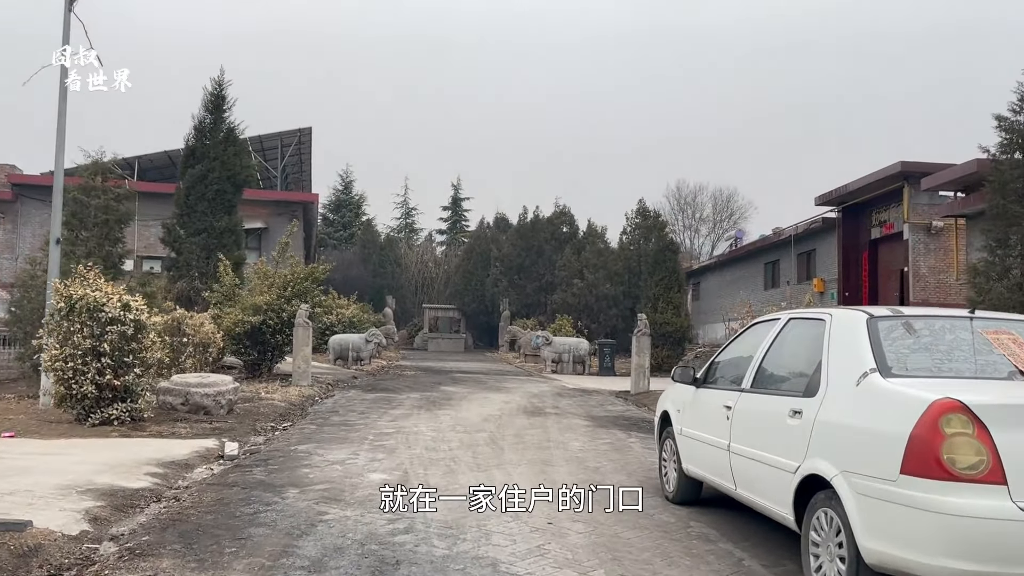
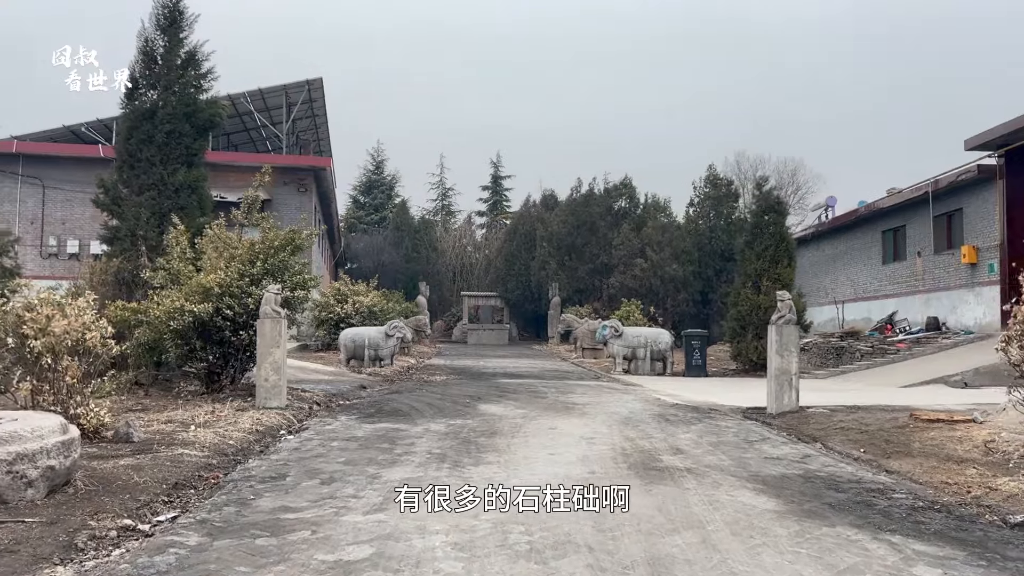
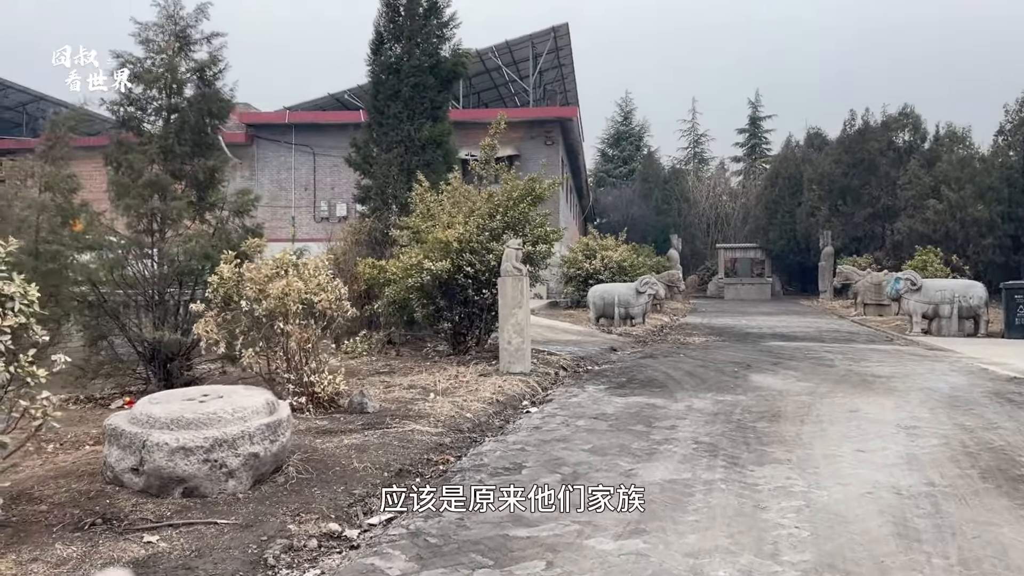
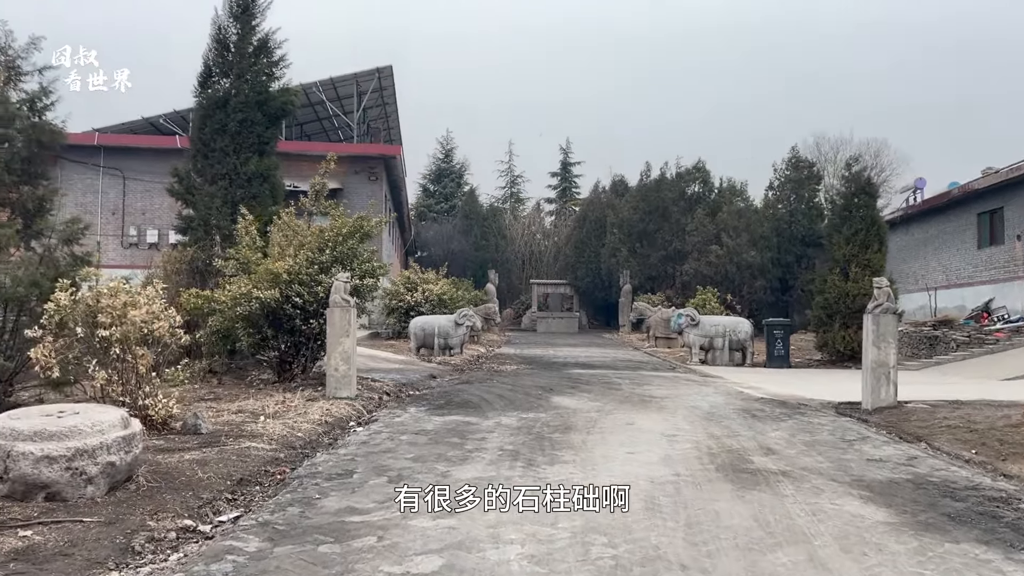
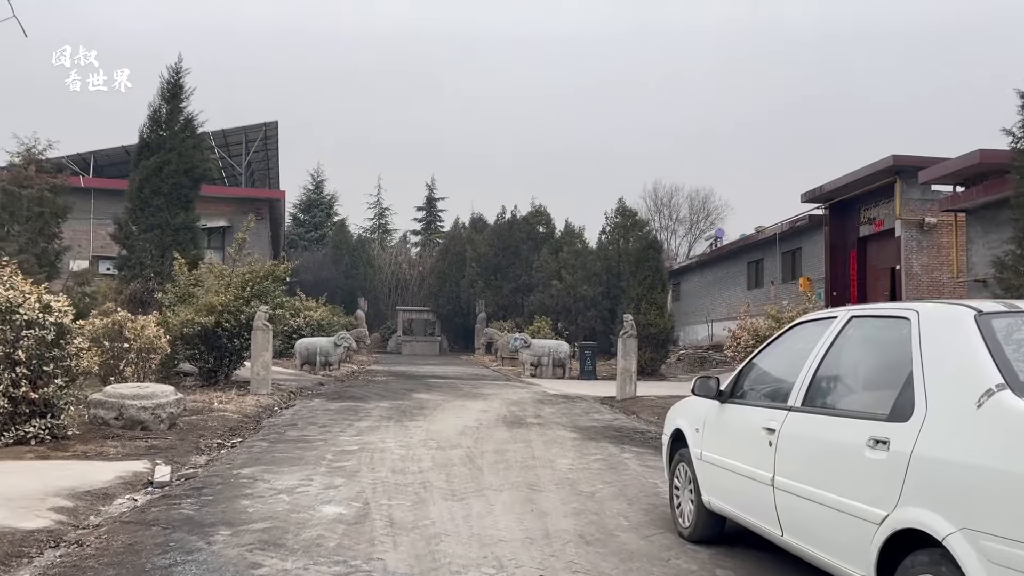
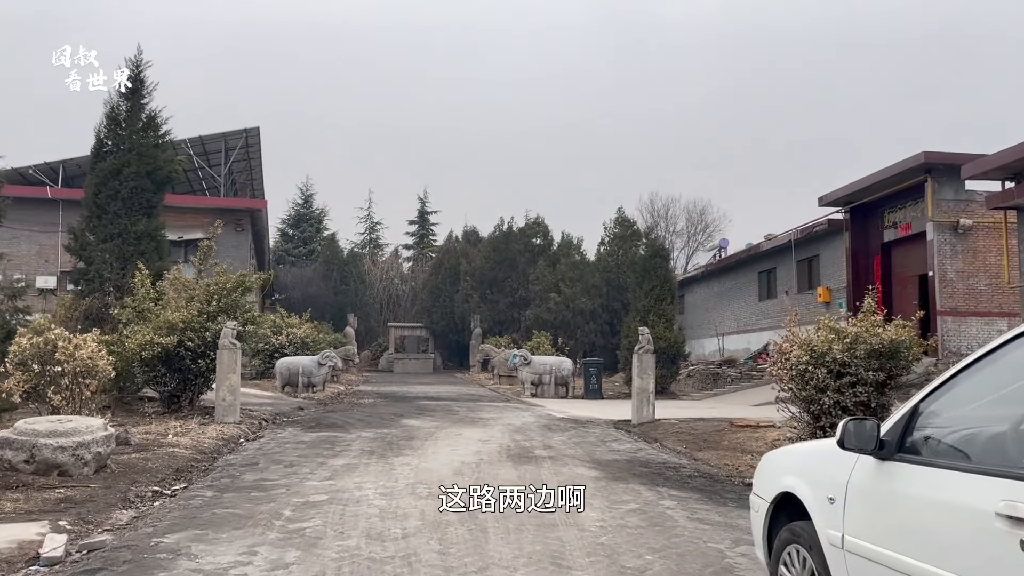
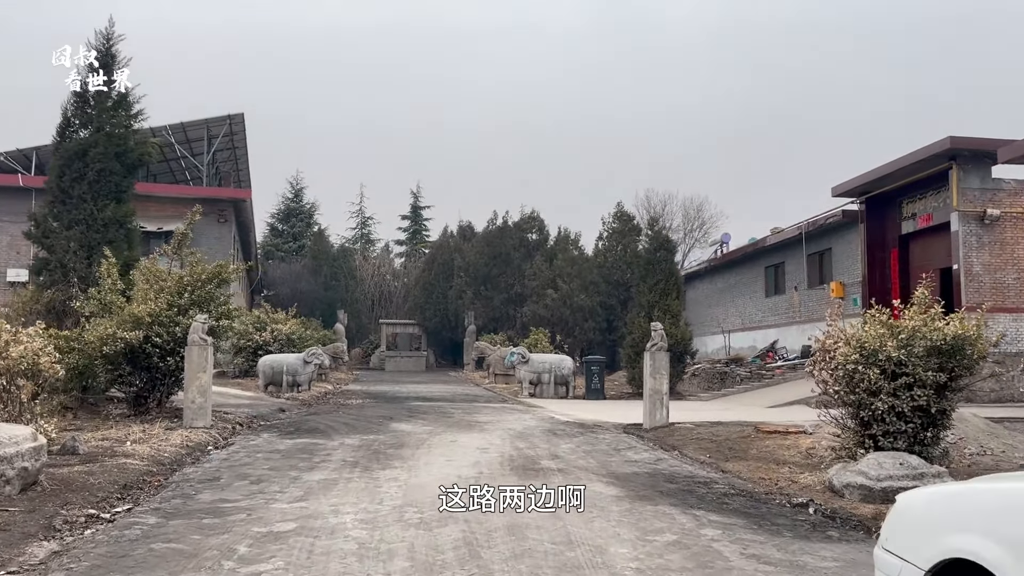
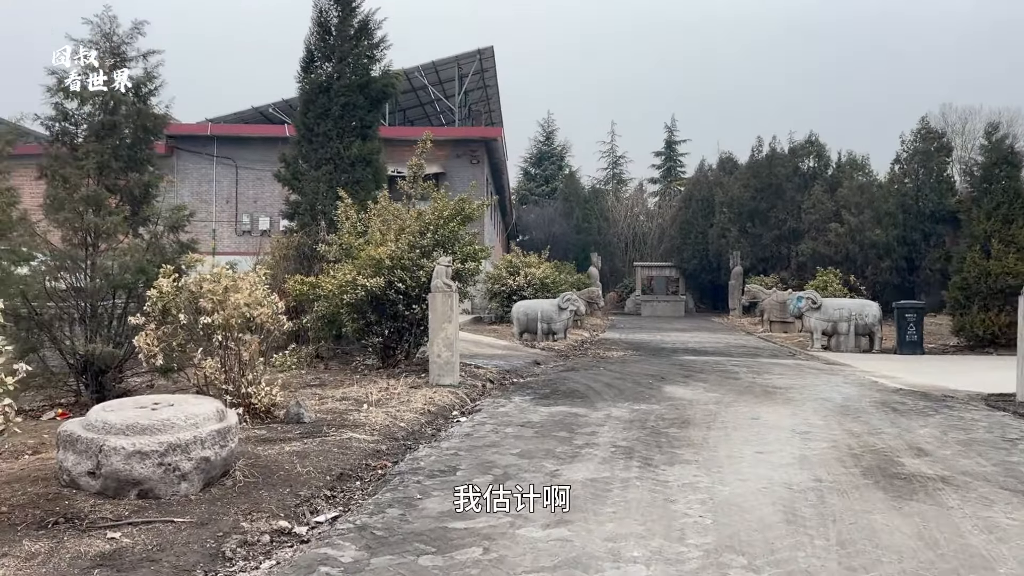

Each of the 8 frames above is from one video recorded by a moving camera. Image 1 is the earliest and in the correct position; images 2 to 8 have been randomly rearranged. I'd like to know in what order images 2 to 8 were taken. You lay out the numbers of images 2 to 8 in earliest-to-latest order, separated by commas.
5, 6, 7, 2, 4, 8, 3
